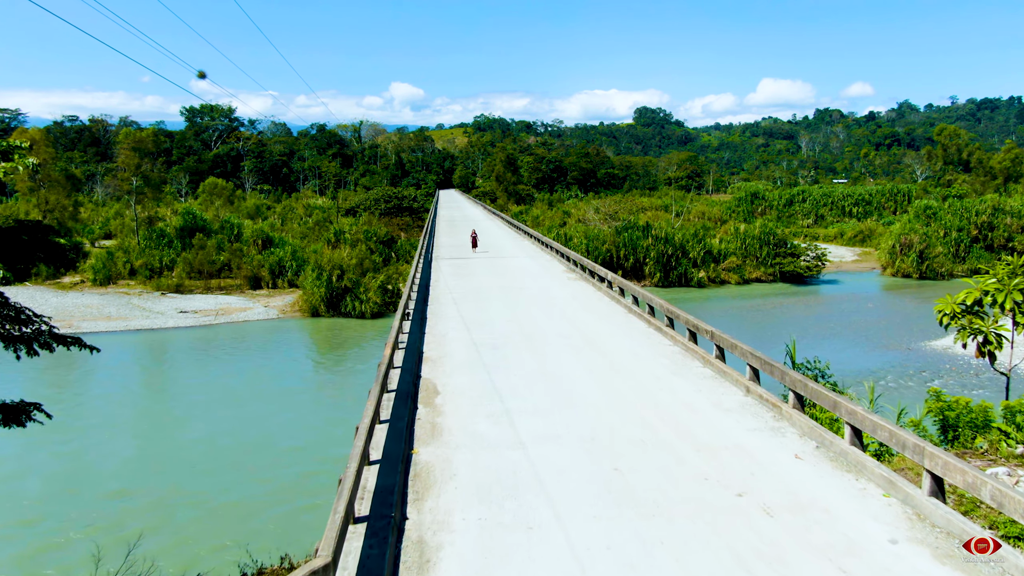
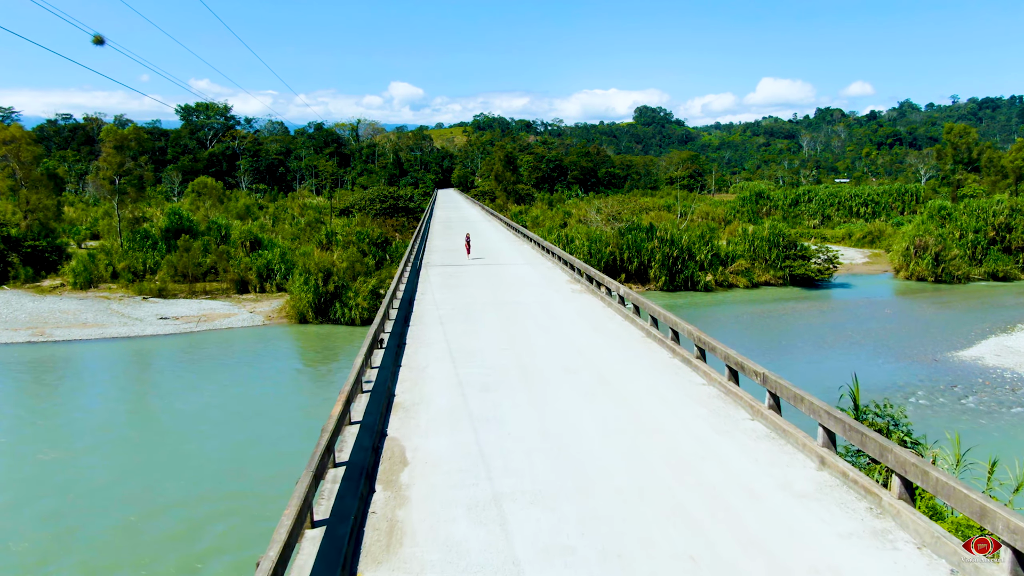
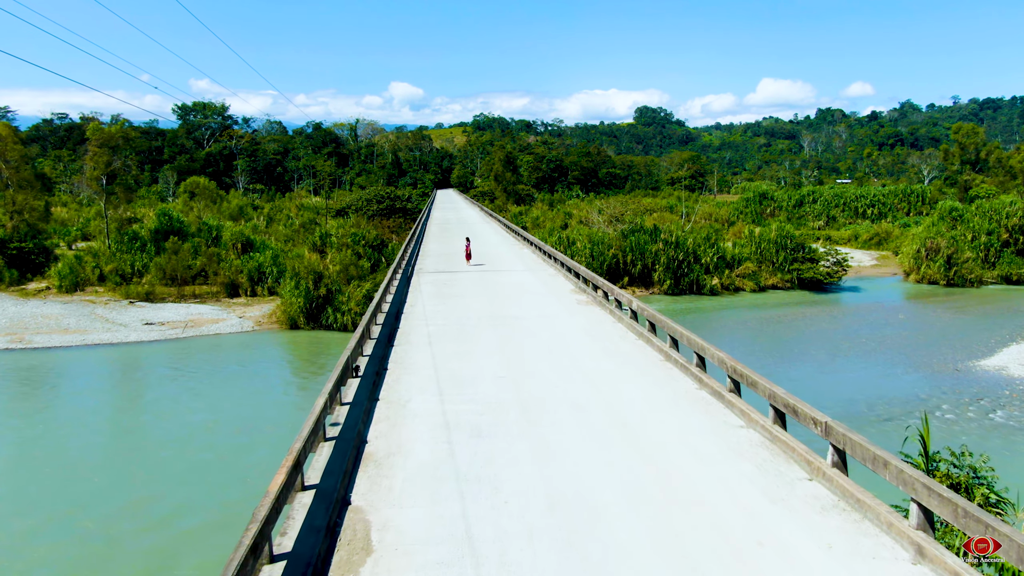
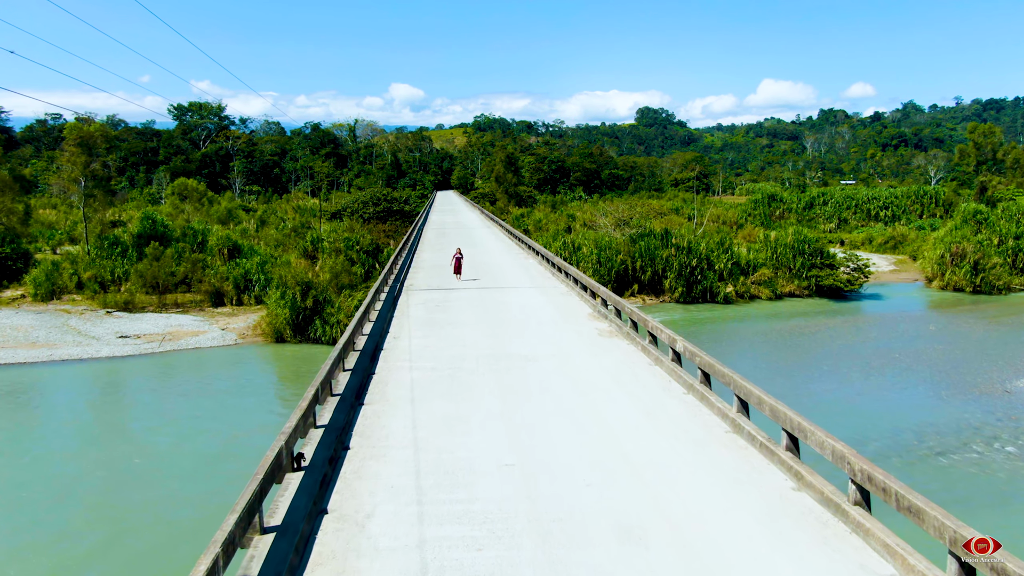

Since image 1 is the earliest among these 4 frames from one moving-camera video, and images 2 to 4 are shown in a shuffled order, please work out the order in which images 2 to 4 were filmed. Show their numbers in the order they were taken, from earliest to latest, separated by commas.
2, 3, 4
